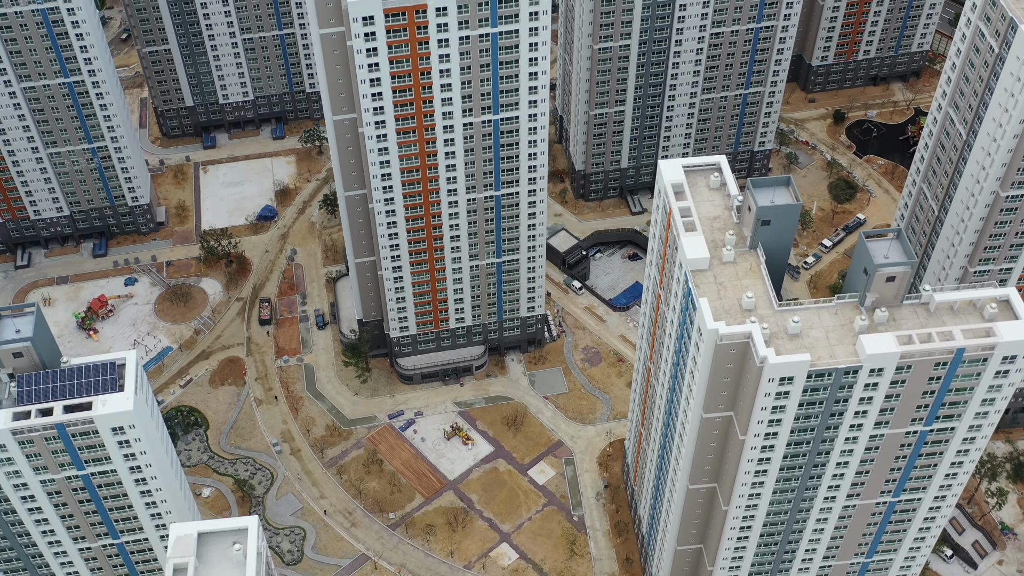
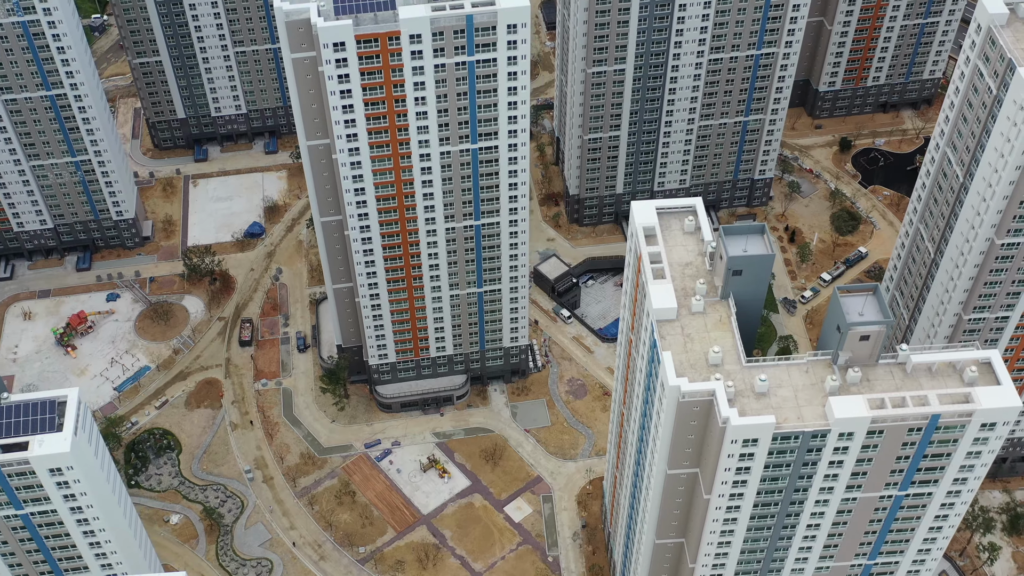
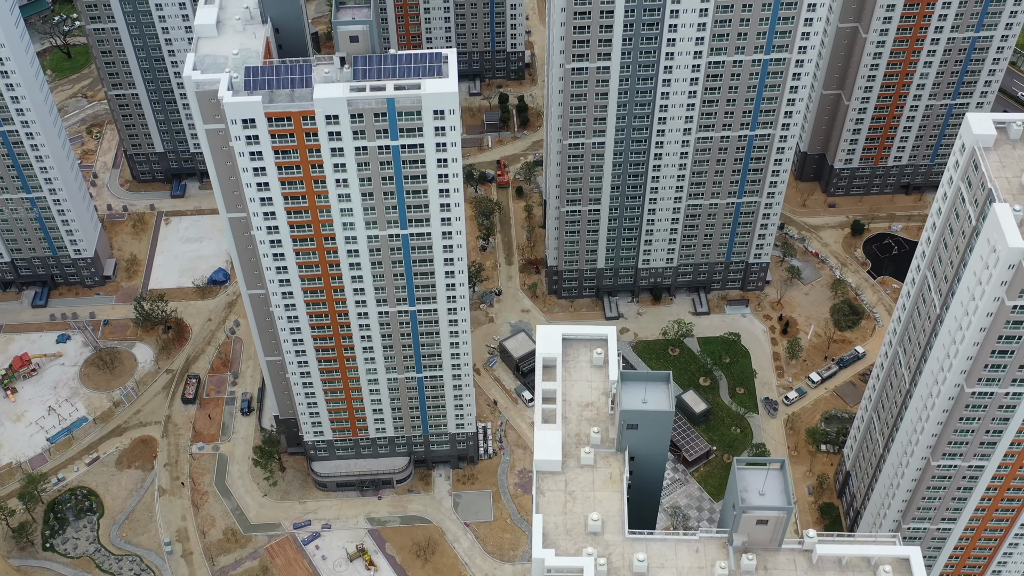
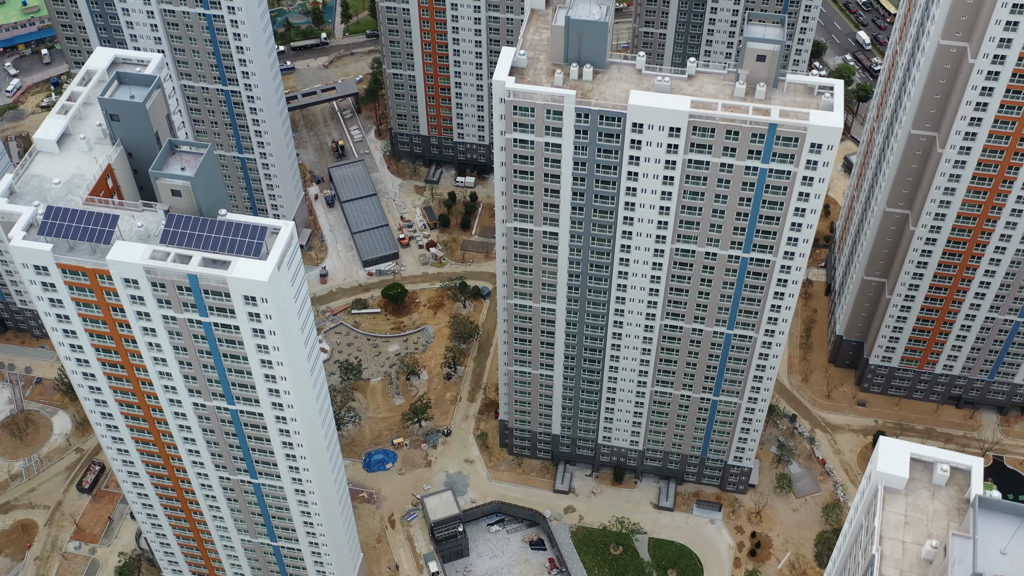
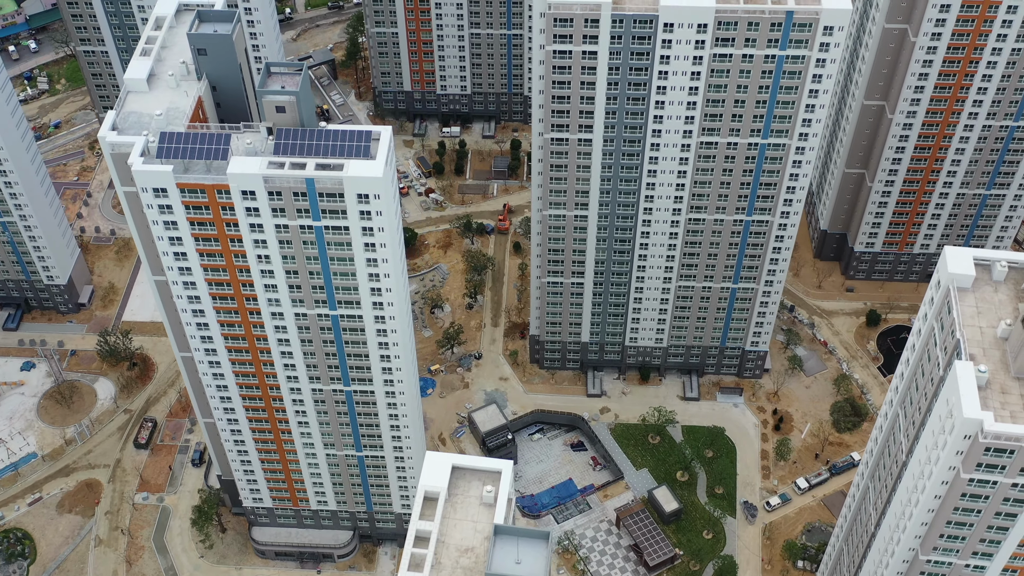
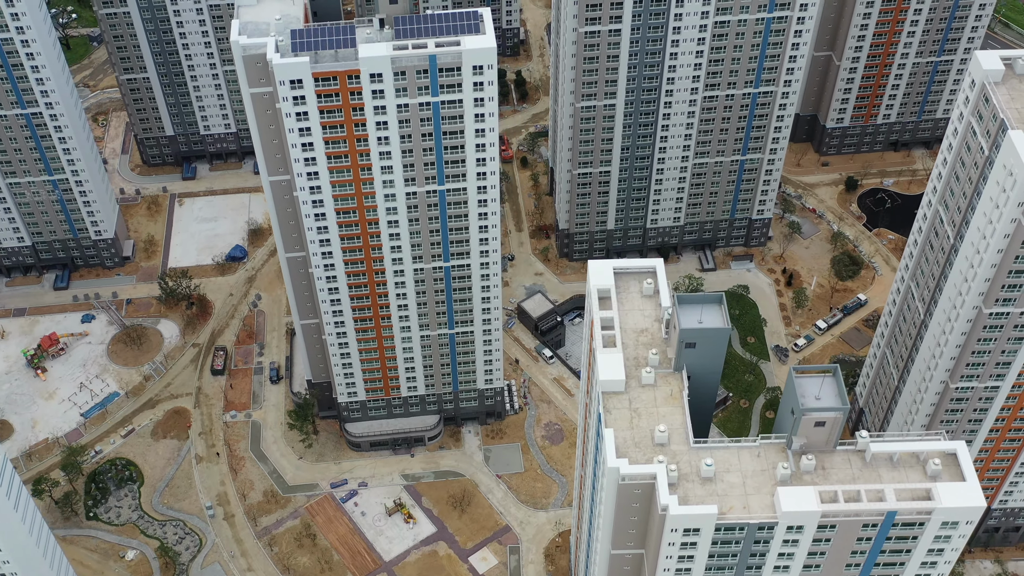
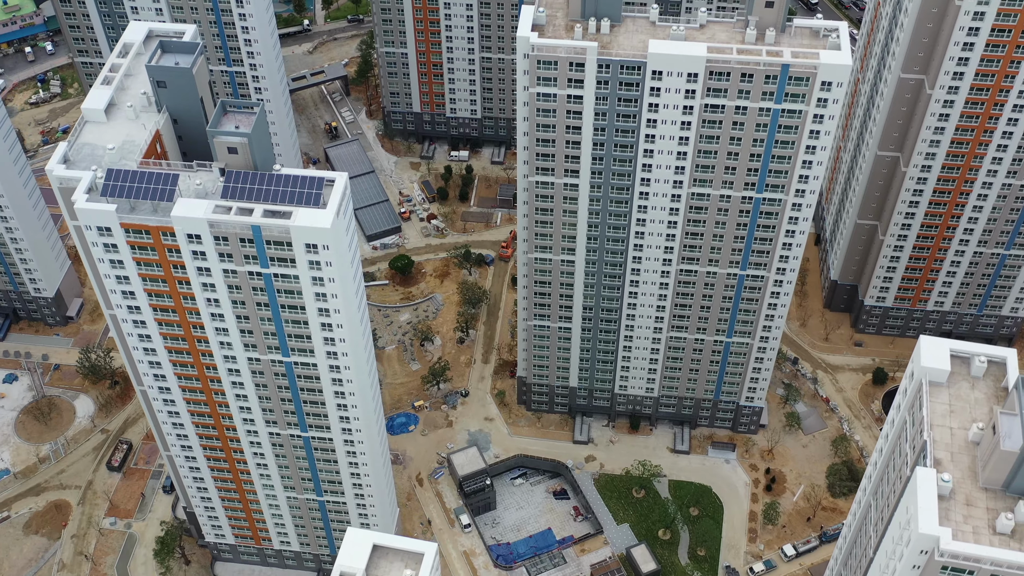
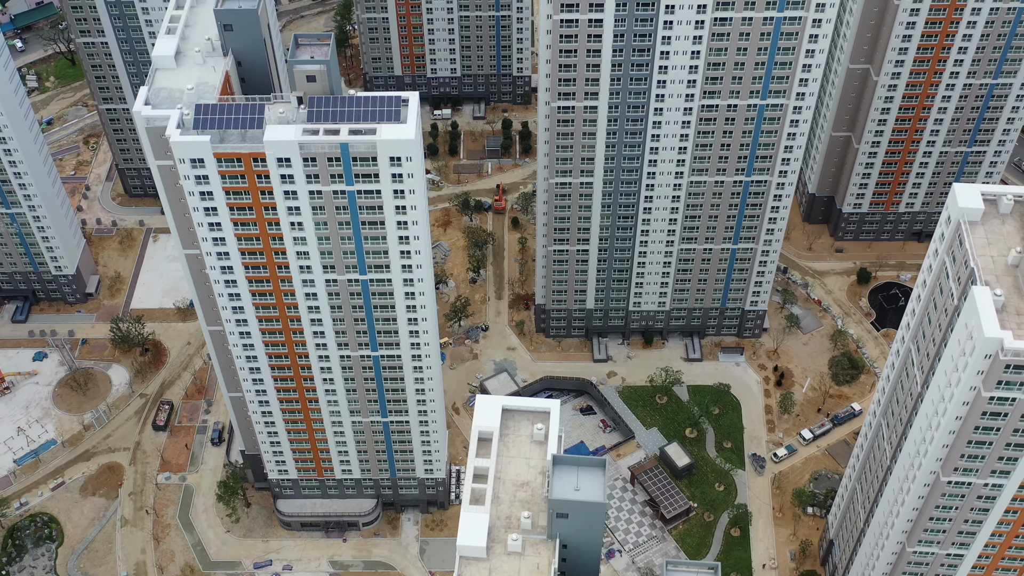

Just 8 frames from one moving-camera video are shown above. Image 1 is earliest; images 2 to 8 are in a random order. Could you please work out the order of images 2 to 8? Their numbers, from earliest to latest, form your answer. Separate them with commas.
2, 6, 3, 8, 5, 7, 4
